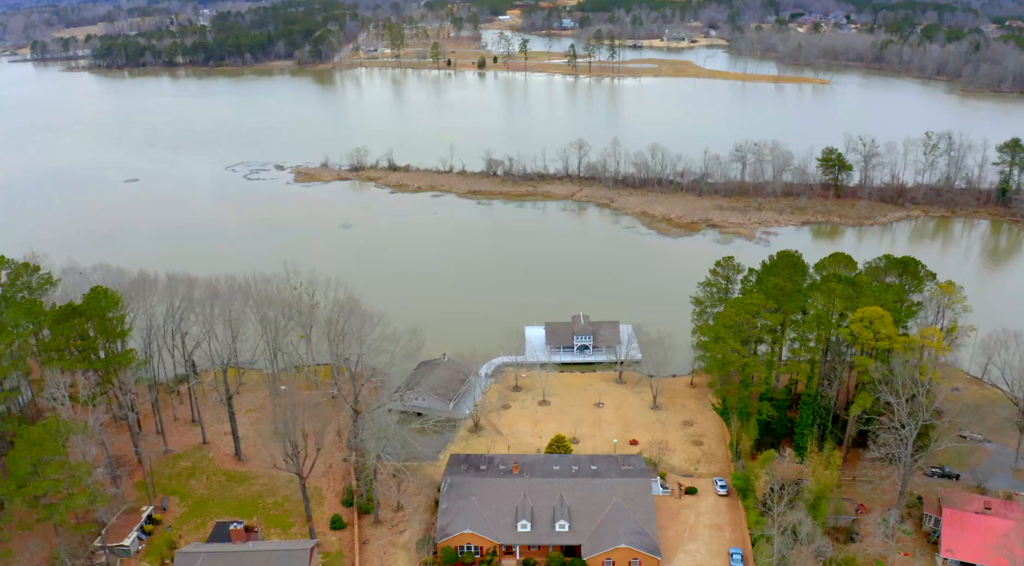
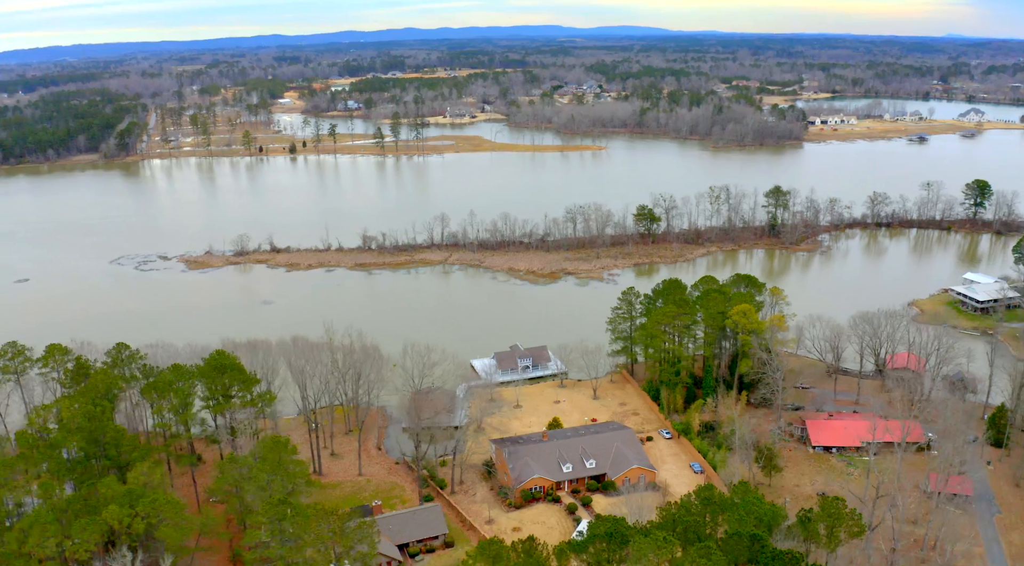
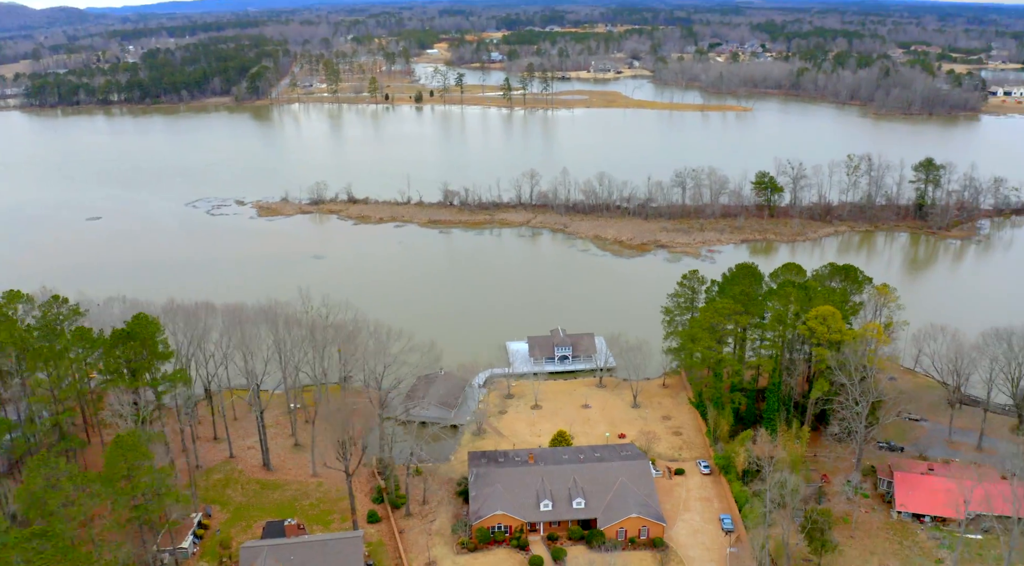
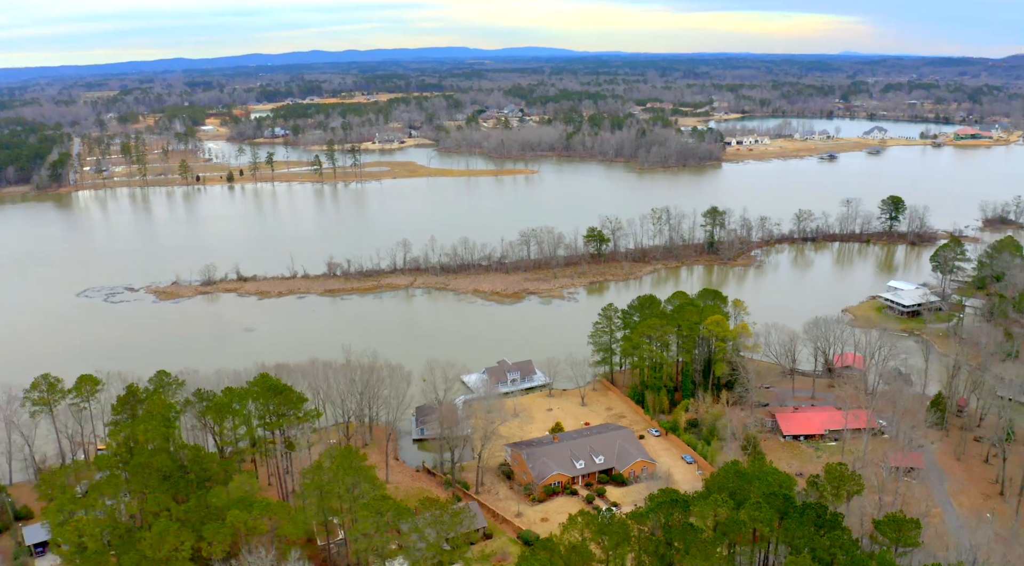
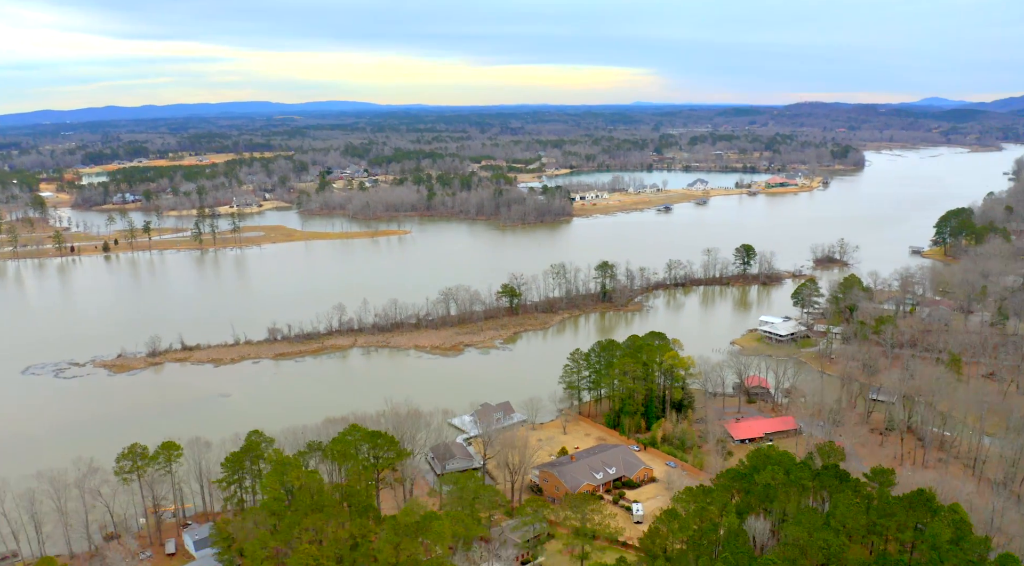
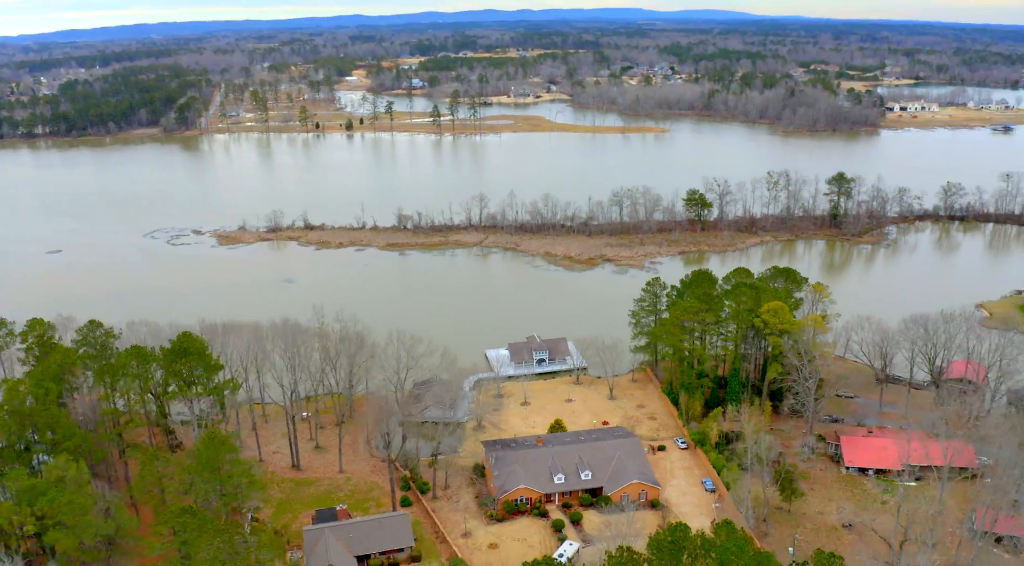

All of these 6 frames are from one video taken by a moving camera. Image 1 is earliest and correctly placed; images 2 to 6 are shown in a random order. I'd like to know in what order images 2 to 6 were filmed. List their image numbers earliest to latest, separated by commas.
3, 6, 2, 4, 5
